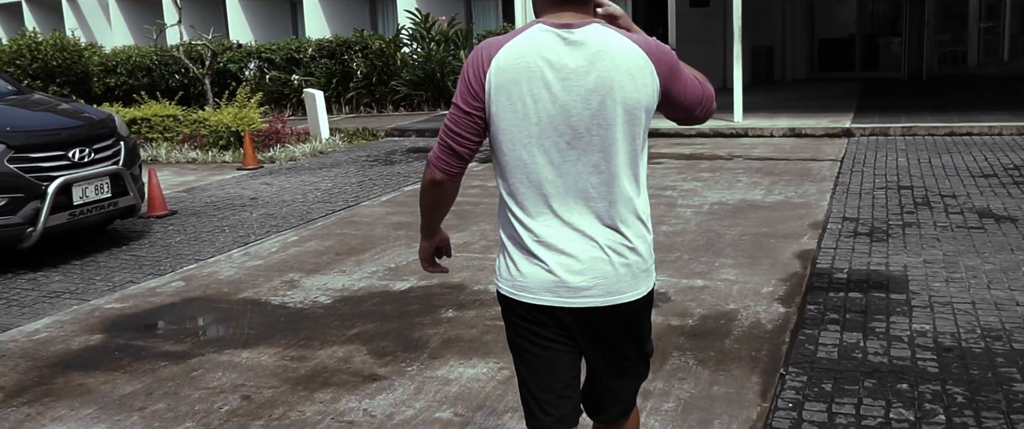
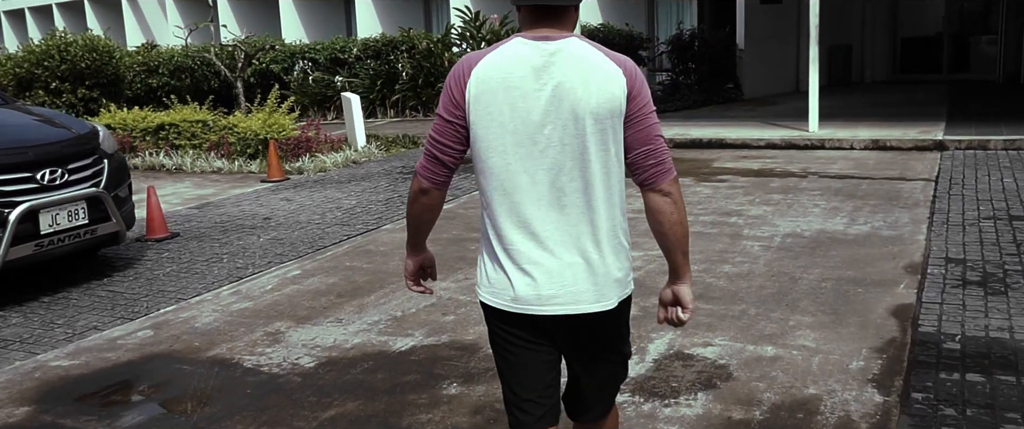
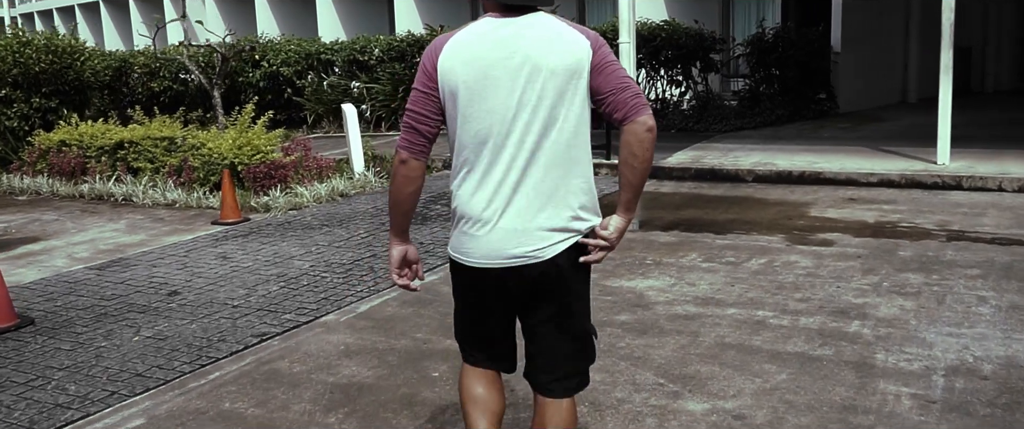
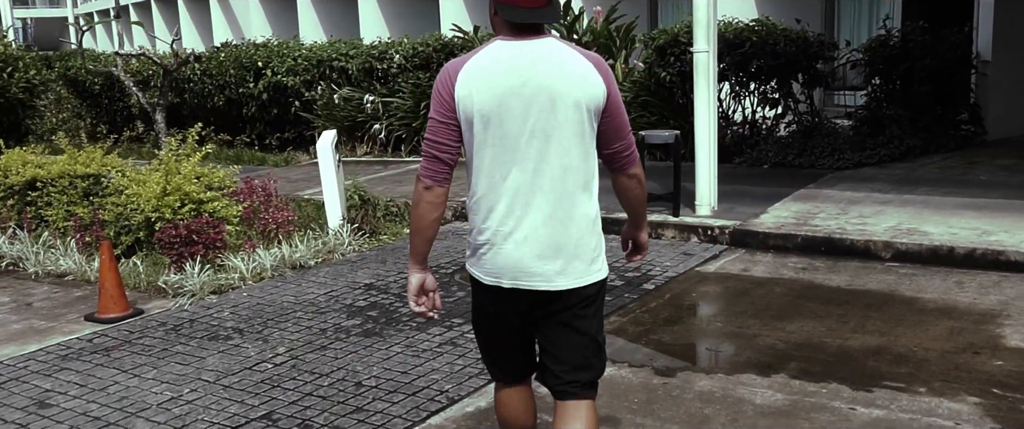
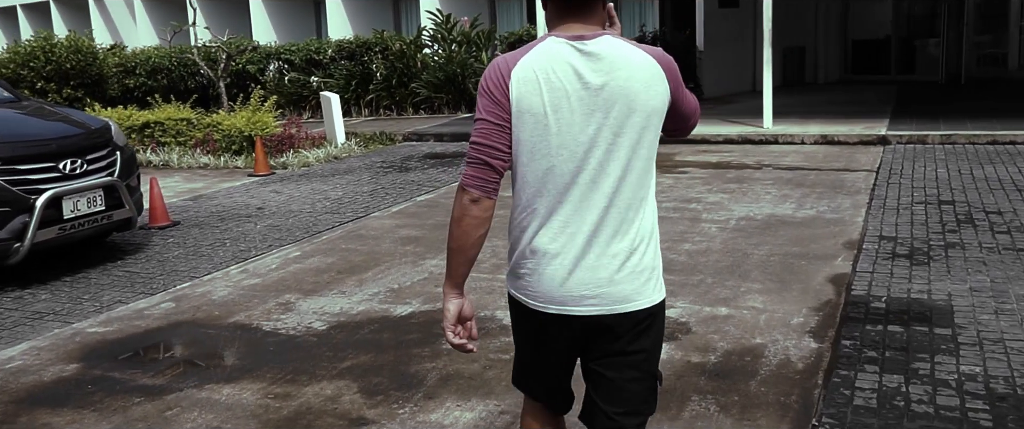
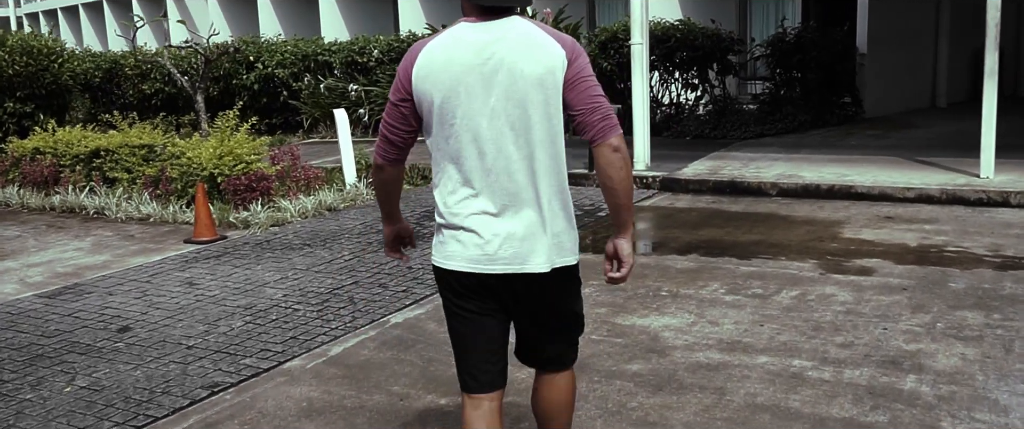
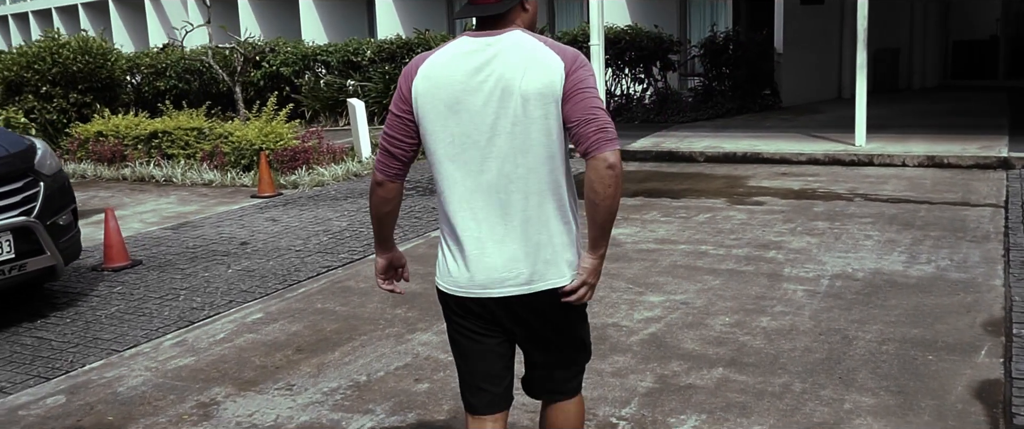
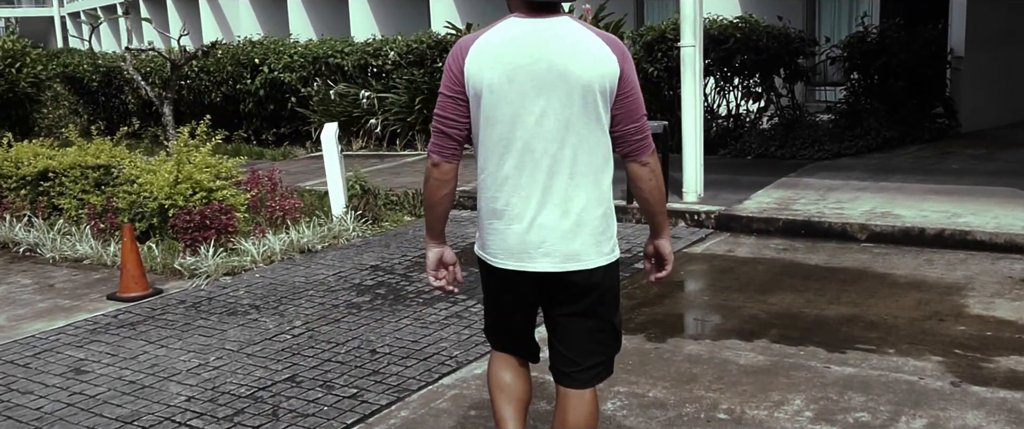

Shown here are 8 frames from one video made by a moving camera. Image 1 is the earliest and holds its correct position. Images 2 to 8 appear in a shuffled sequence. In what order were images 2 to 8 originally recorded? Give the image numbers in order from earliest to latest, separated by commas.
5, 2, 7, 3, 6, 8, 4
